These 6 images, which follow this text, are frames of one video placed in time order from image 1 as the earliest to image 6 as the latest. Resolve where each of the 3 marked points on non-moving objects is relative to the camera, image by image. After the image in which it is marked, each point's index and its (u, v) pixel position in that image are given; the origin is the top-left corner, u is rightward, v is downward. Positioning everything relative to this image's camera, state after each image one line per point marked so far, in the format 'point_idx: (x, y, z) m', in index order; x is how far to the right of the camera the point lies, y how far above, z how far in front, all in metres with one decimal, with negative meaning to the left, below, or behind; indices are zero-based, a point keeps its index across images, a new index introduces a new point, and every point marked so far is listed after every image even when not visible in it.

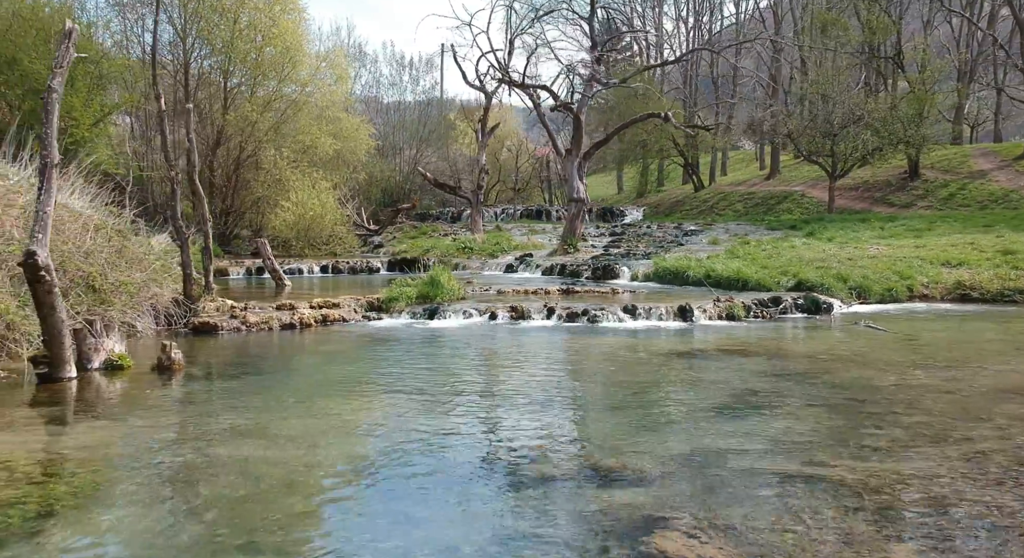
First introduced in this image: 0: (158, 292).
0: (-5.6, -0.2, +12.5) m
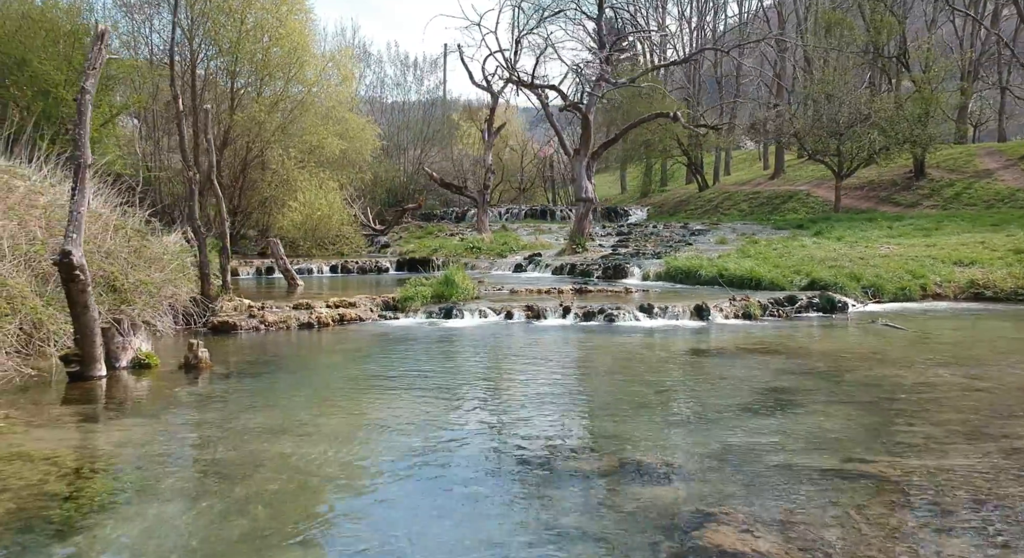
0: (-5.3, -0.2, +12.6) m
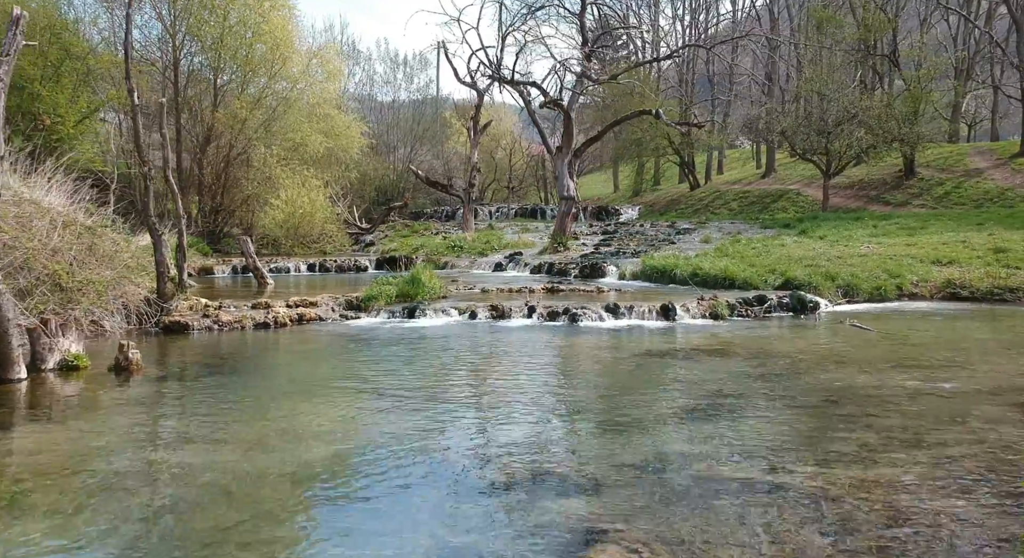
0: (-5.9, -0.2, +12.3) m
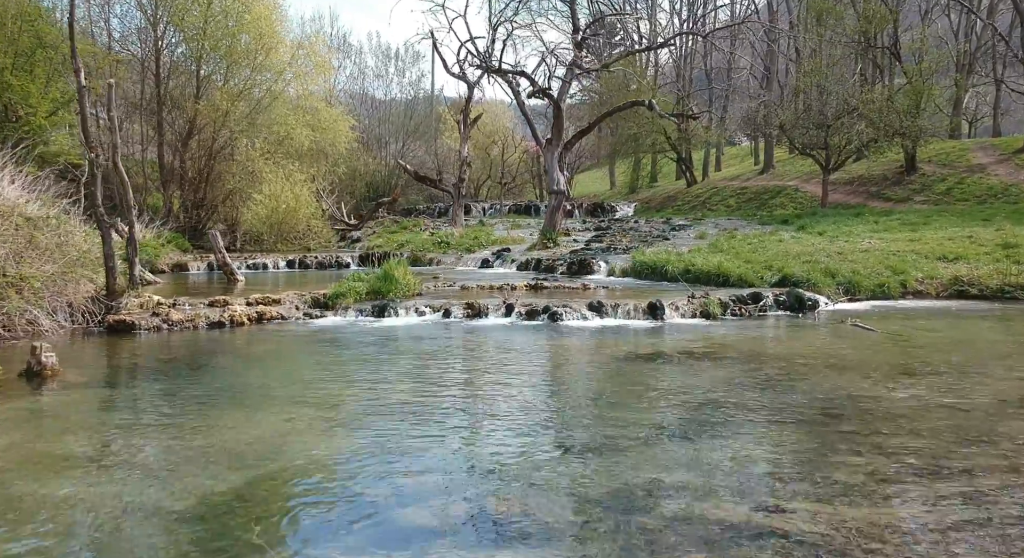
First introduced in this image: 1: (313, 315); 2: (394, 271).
0: (-6.3, -0.1, +11.3) m
1: (-3.3, -0.6, +13.2) m
2: (-2.2, +0.1, +14.6) m
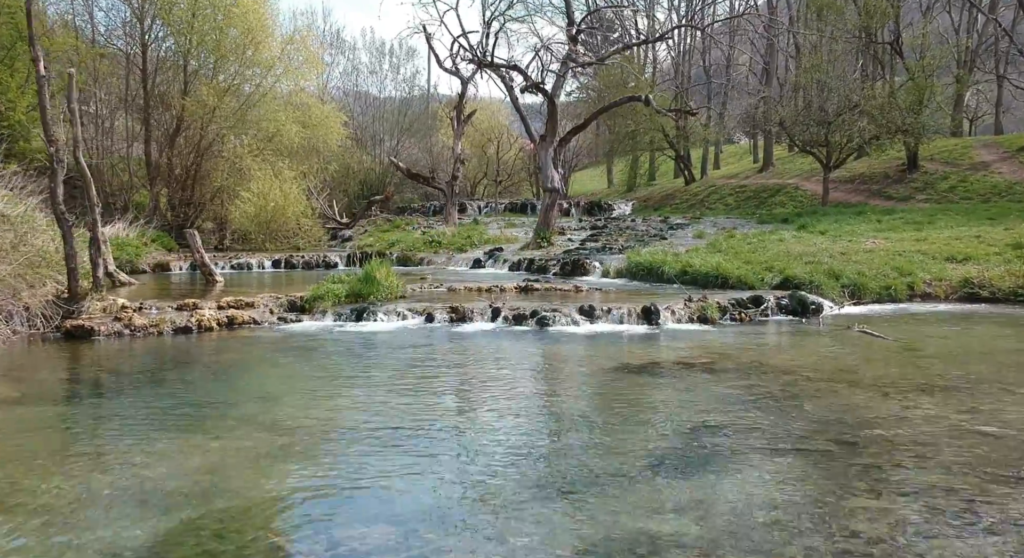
0: (-6.5, -0.1, +10.6) m
1: (-3.5, -0.6, +12.5) m
2: (-2.4, +0.1, +13.9) m
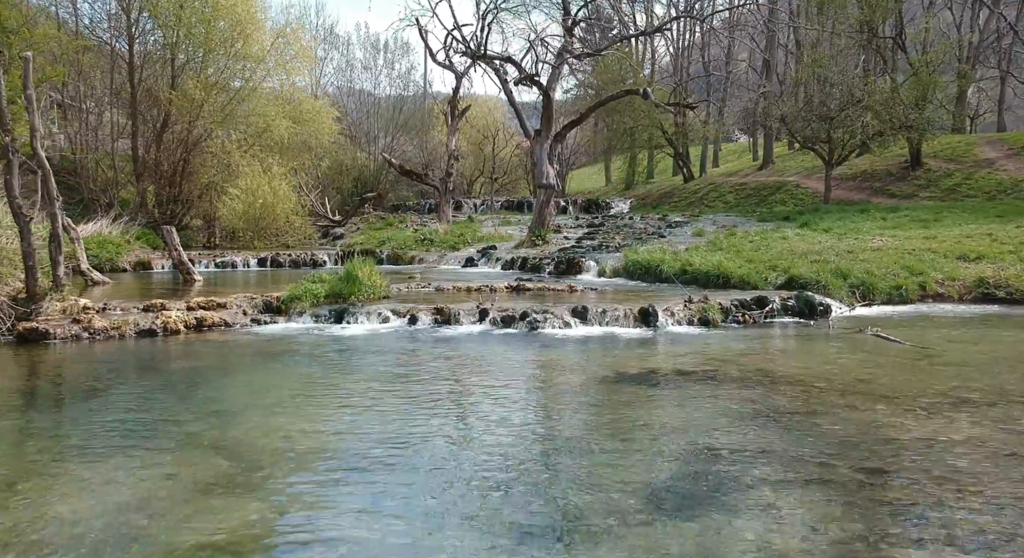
0: (-6.6, -0.1, +9.8) m
1: (-3.7, -0.6, +11.8) m
2: (-2.6, +0.1, +13.2) m
